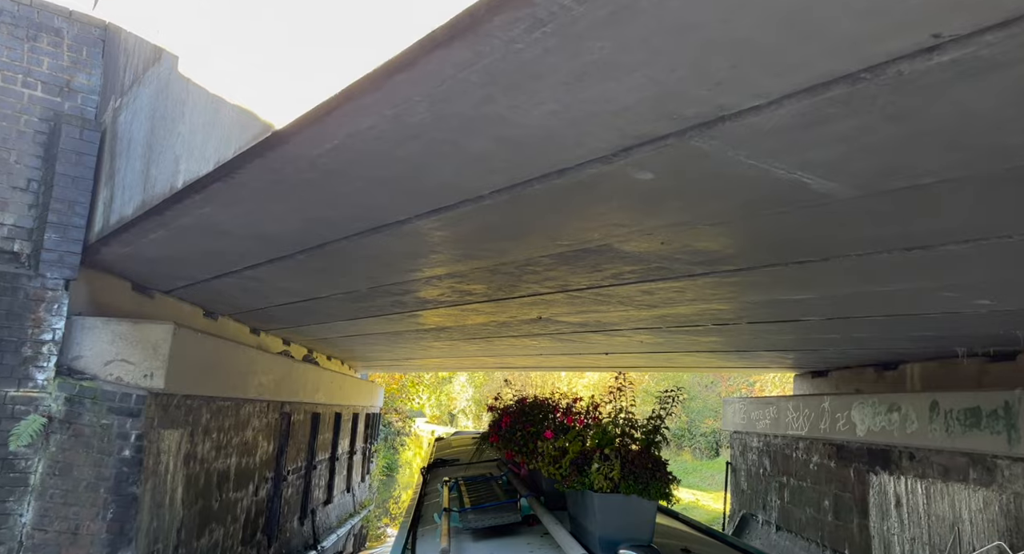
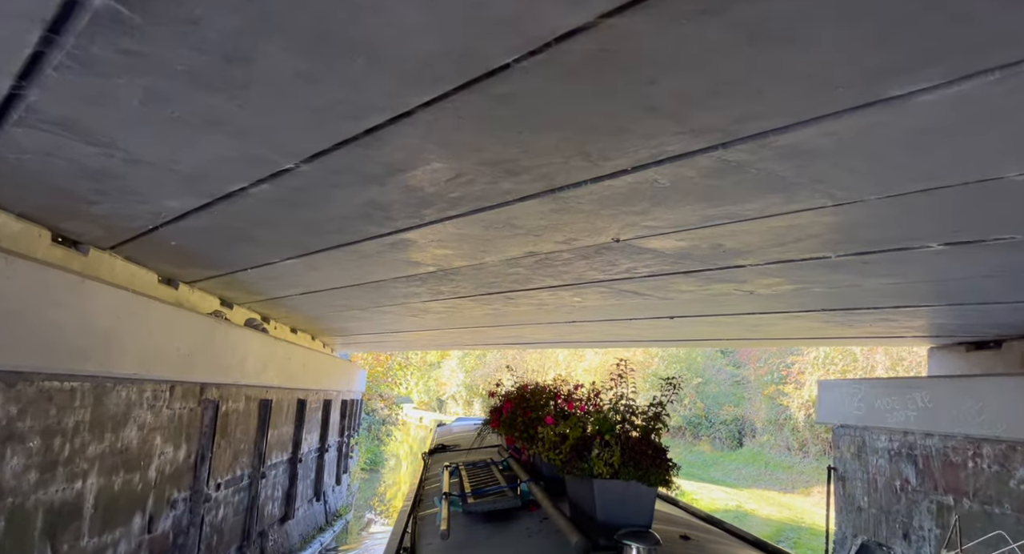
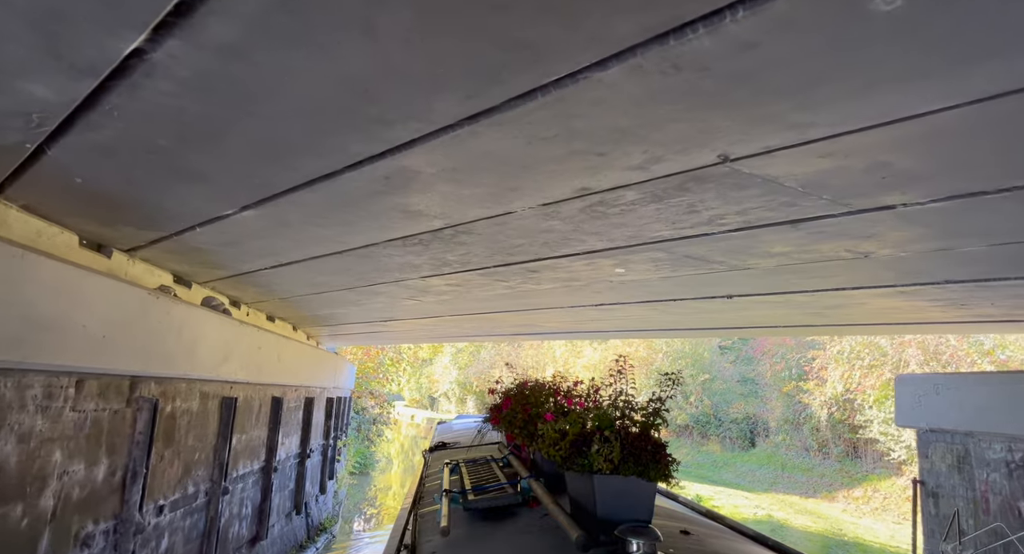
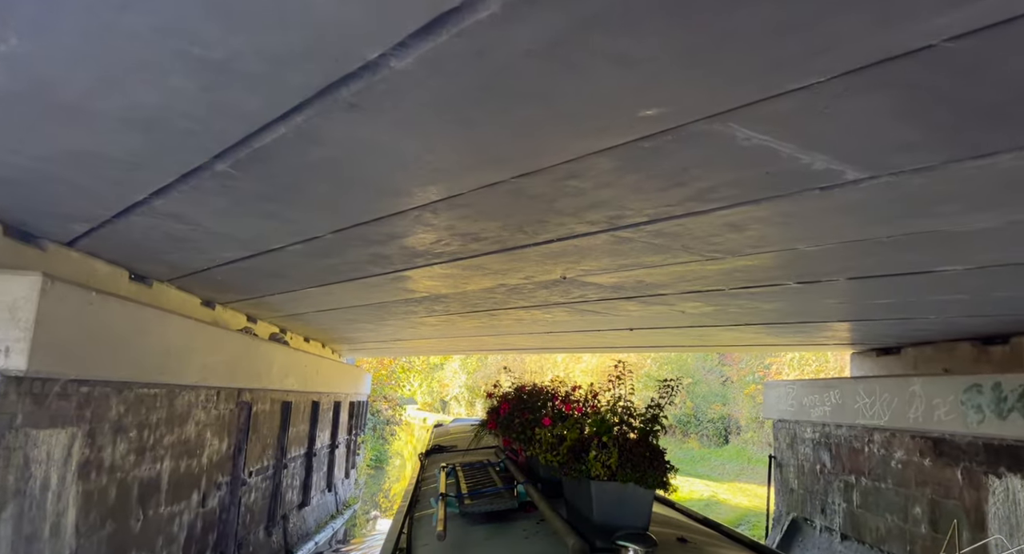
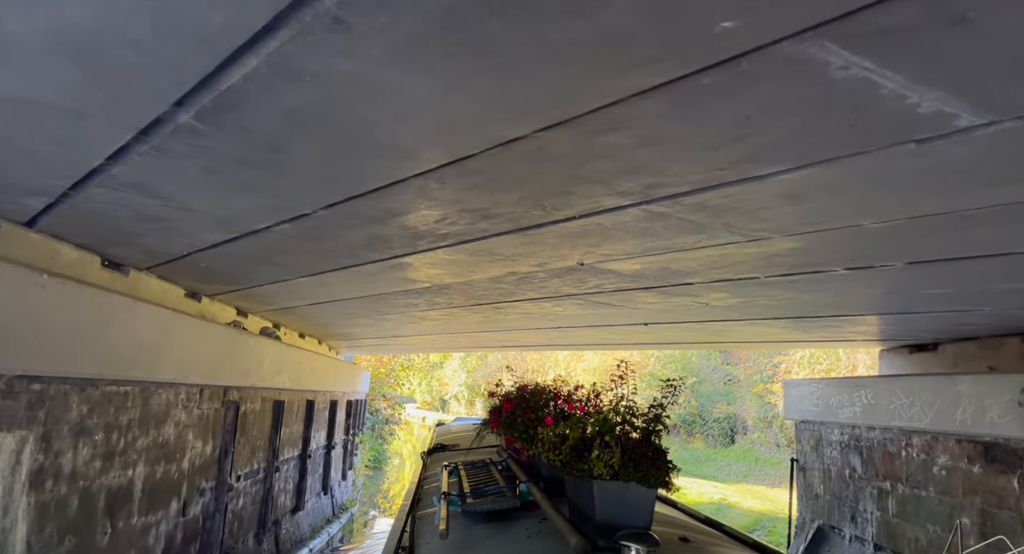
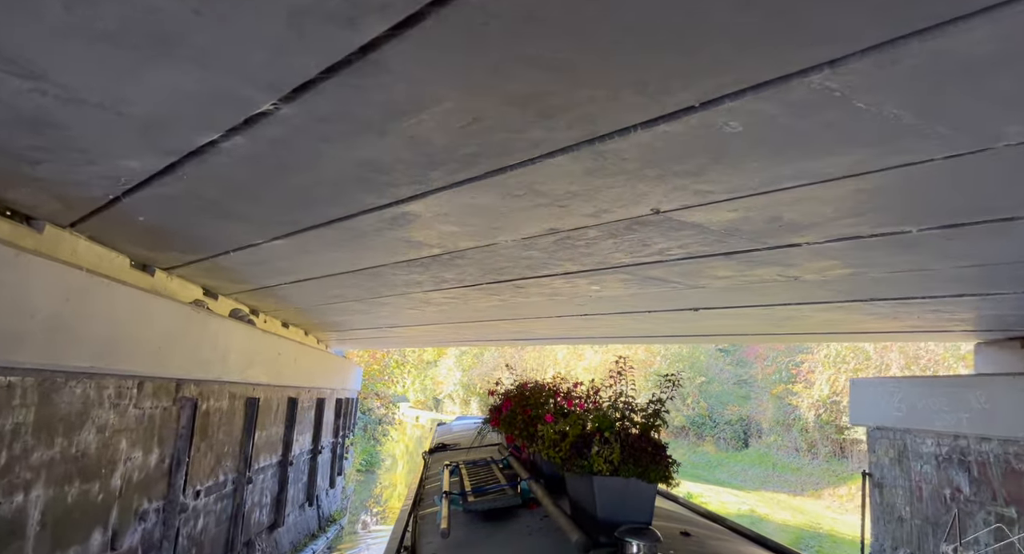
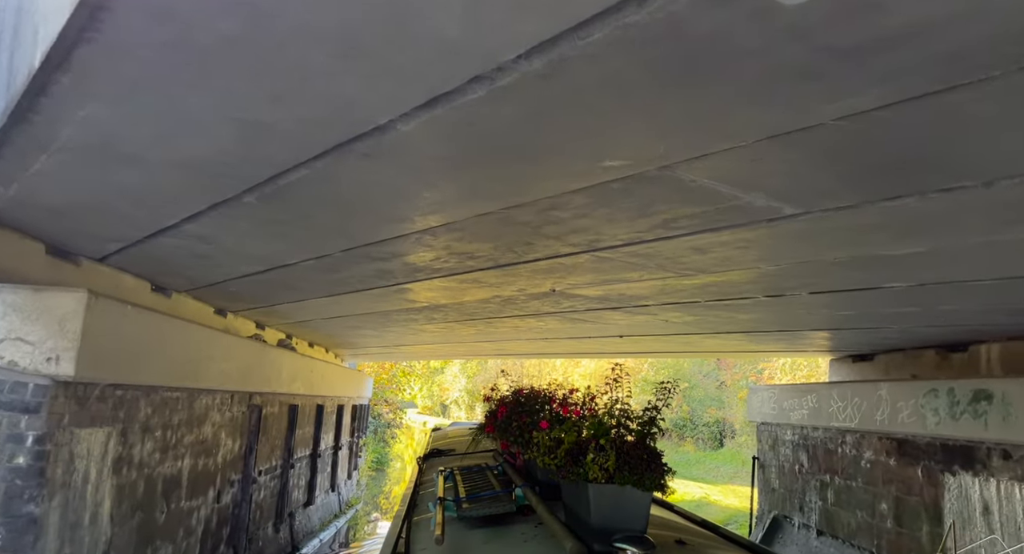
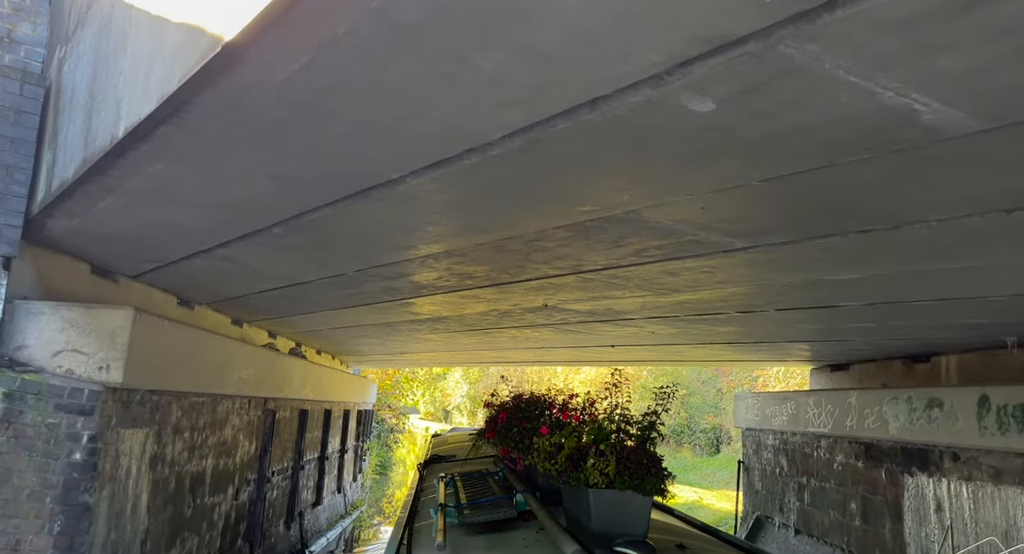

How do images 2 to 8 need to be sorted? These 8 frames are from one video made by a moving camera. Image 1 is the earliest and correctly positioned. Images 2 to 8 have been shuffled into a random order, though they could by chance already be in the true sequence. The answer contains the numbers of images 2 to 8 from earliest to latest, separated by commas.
8, 7, 4, 5, 2, 6, 3
